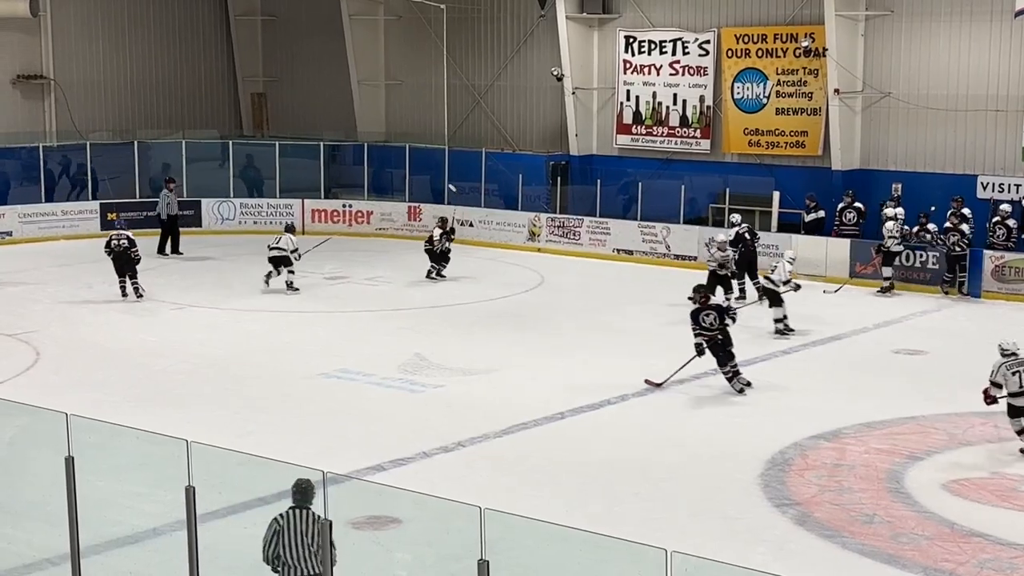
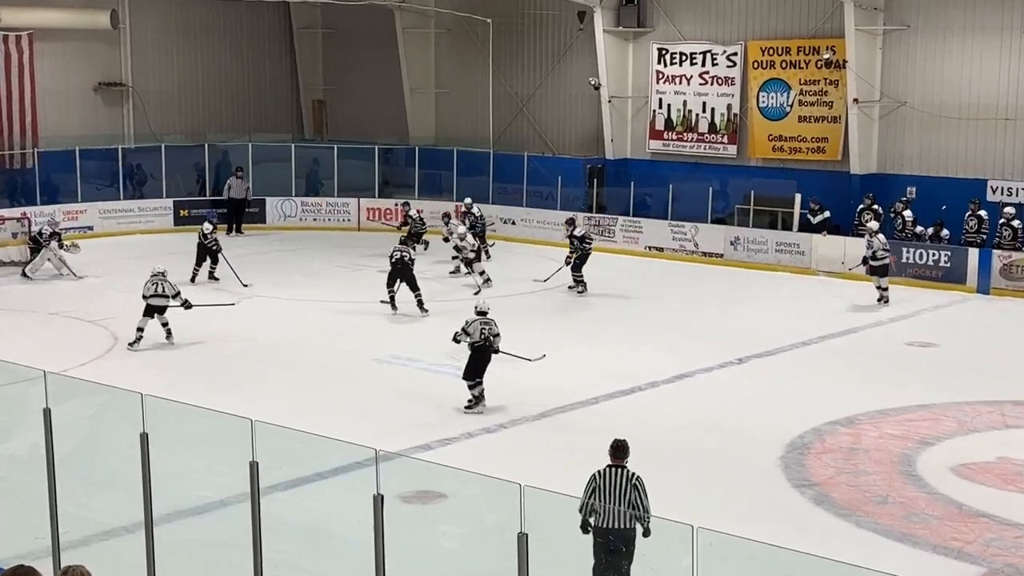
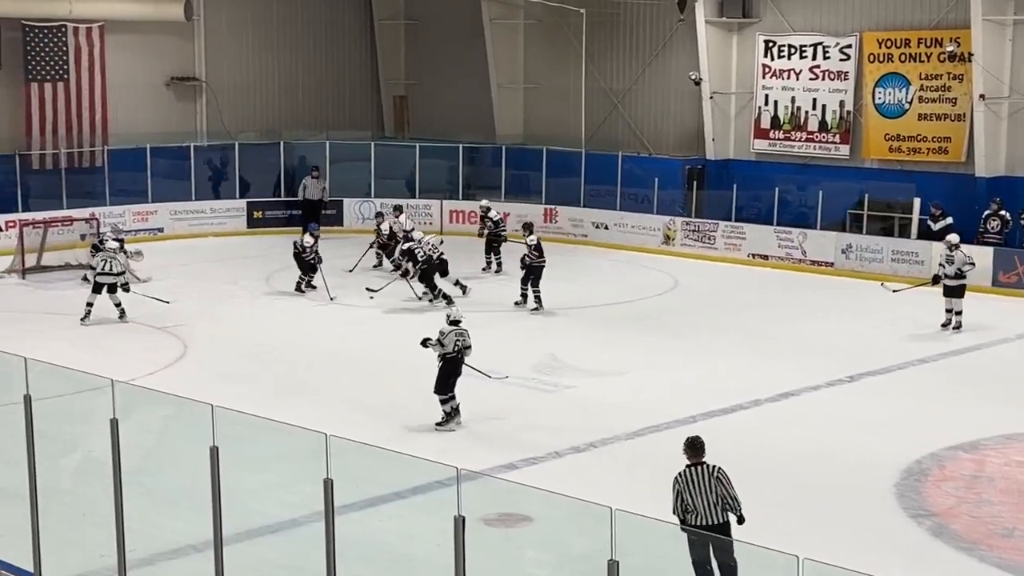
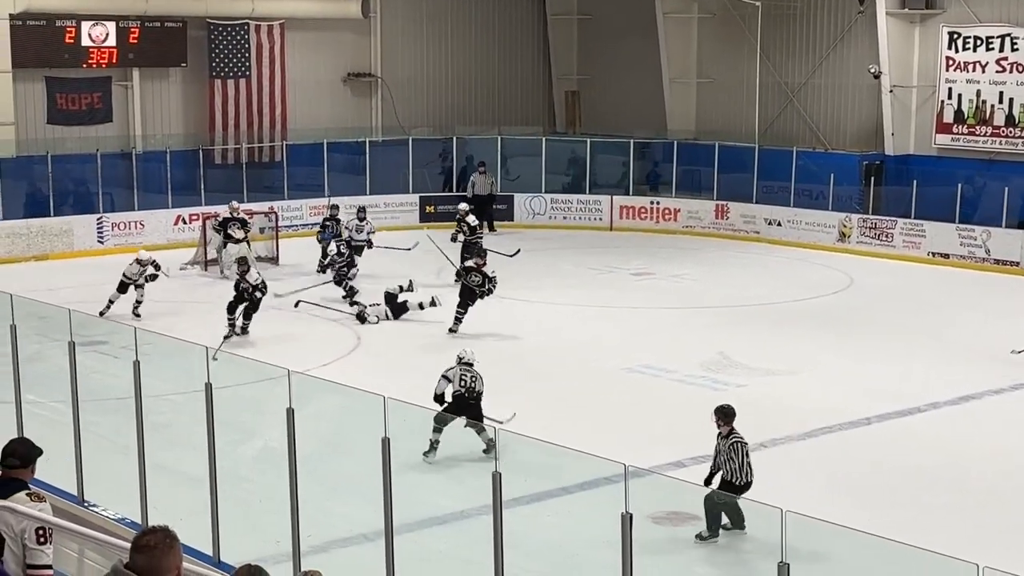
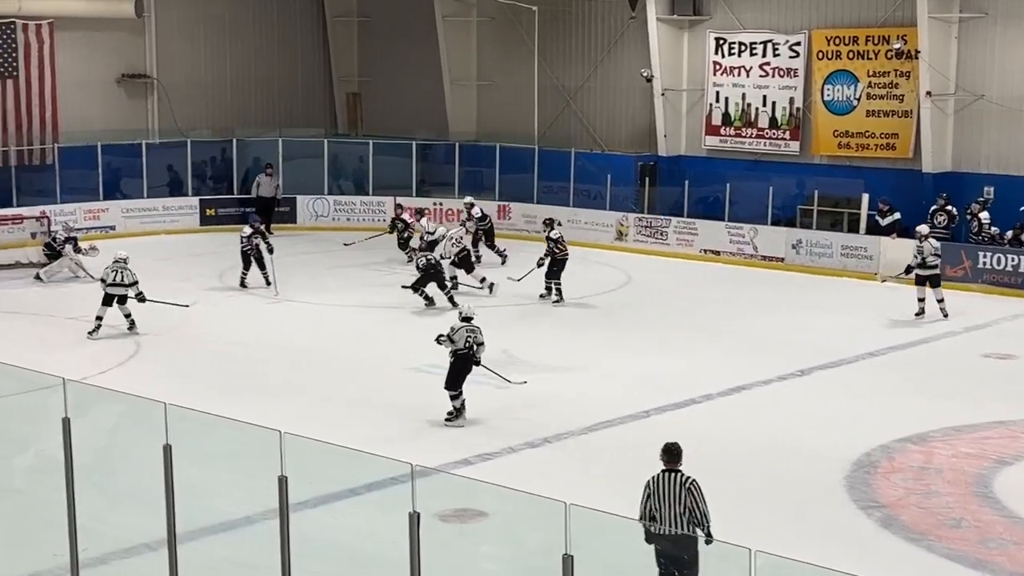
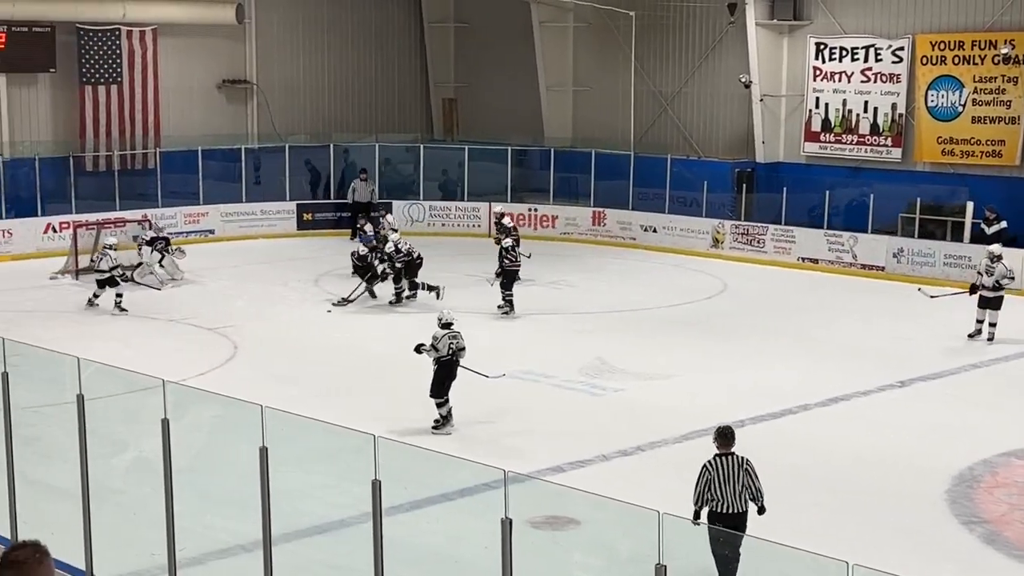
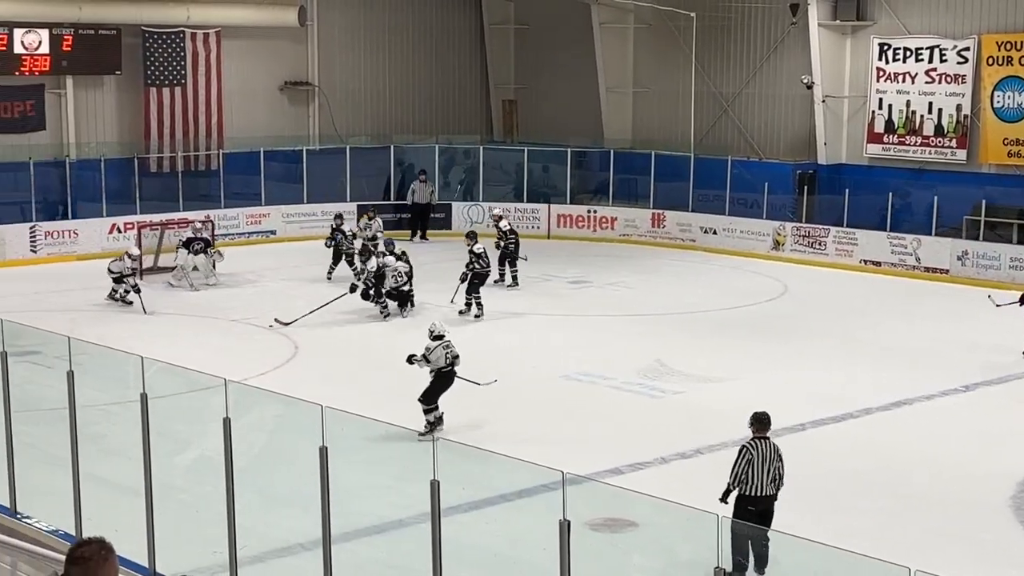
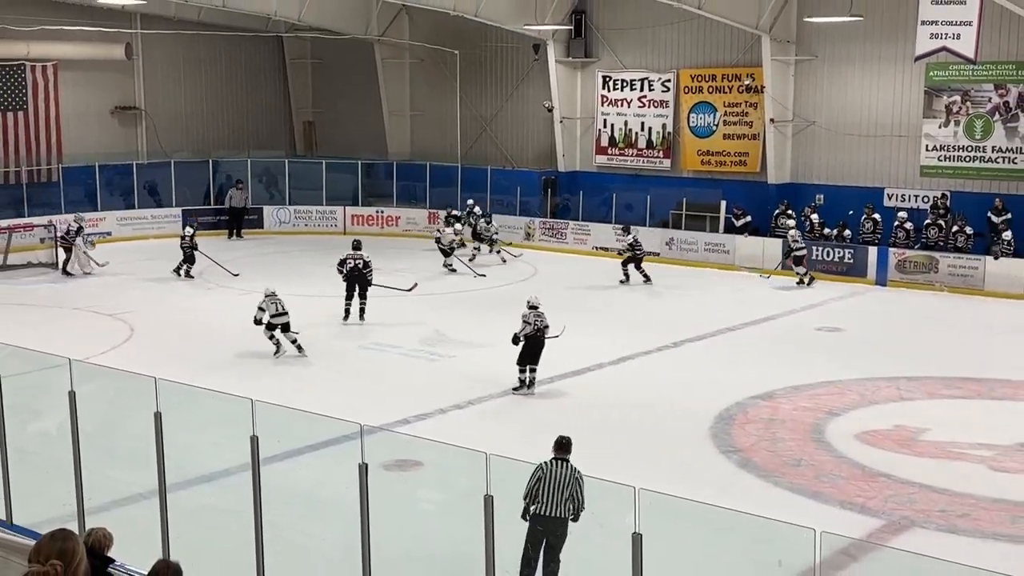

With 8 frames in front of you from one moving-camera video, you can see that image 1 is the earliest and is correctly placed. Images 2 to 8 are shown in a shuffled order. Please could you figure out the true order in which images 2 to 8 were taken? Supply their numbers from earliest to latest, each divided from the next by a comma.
8, 2, 5, 3, 6, 7, 4
